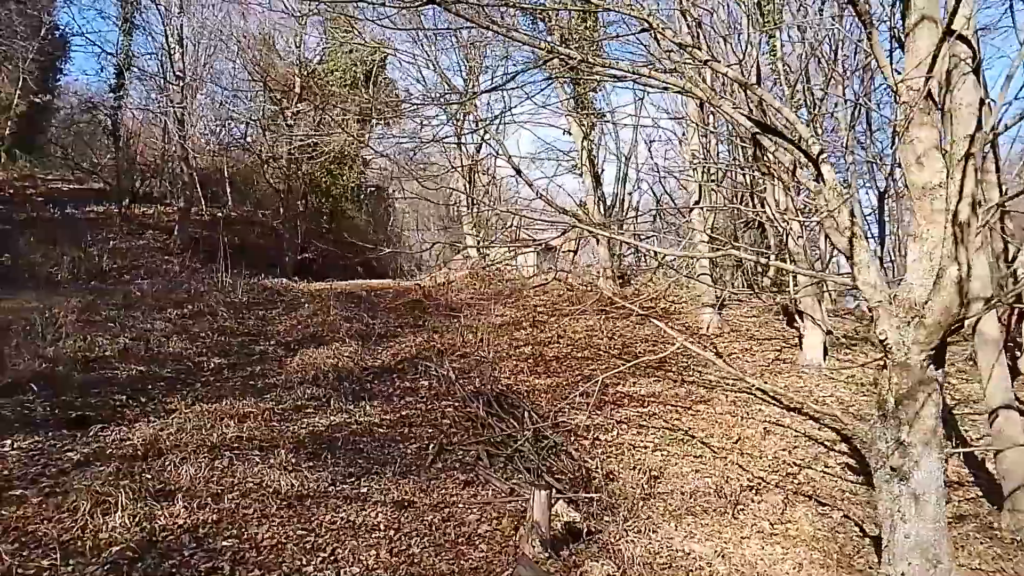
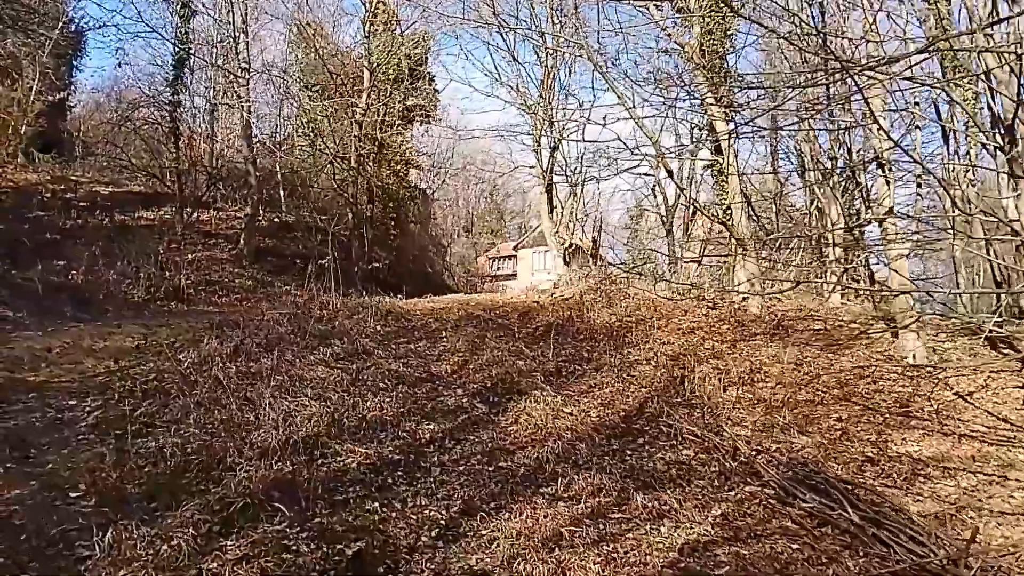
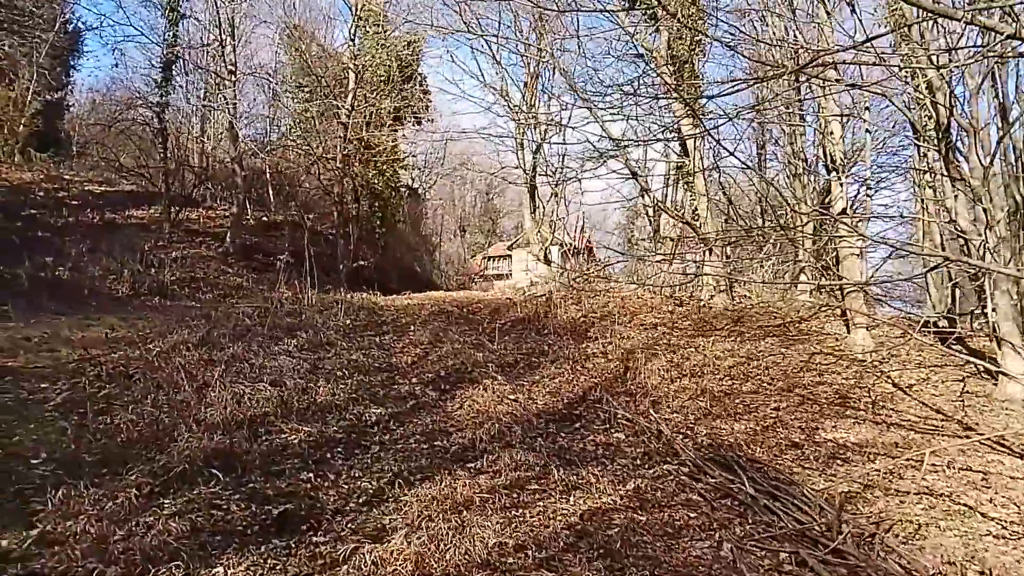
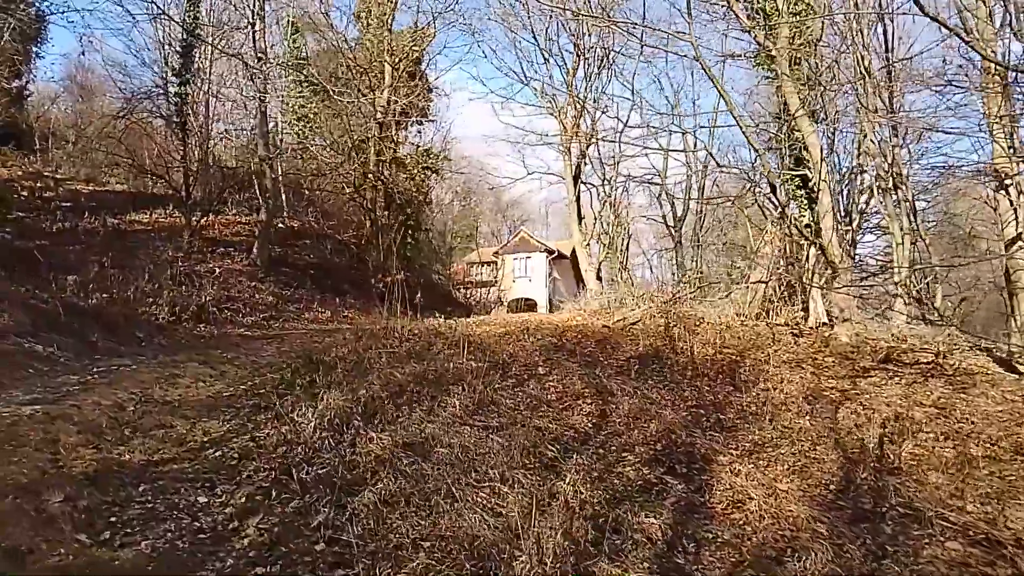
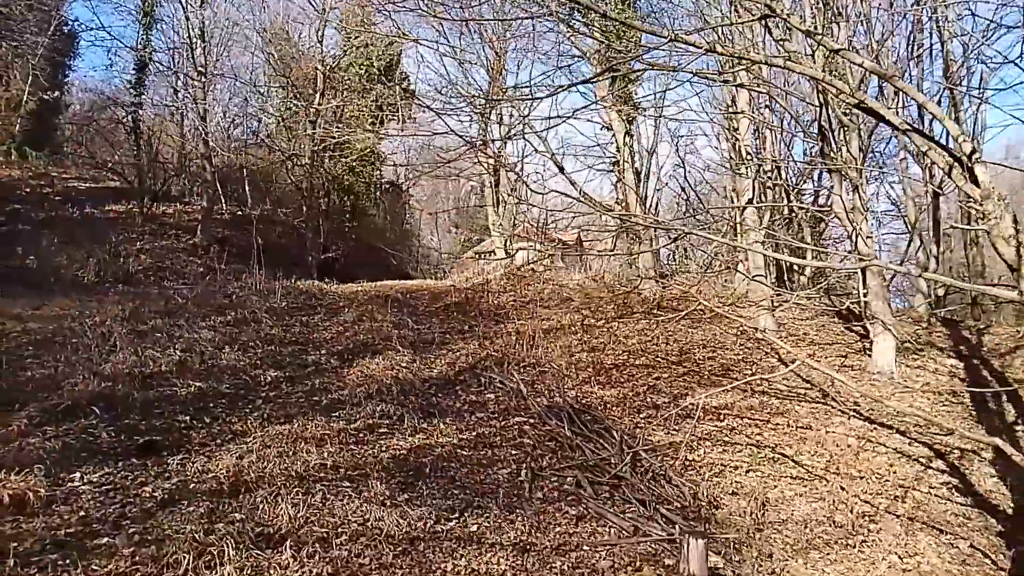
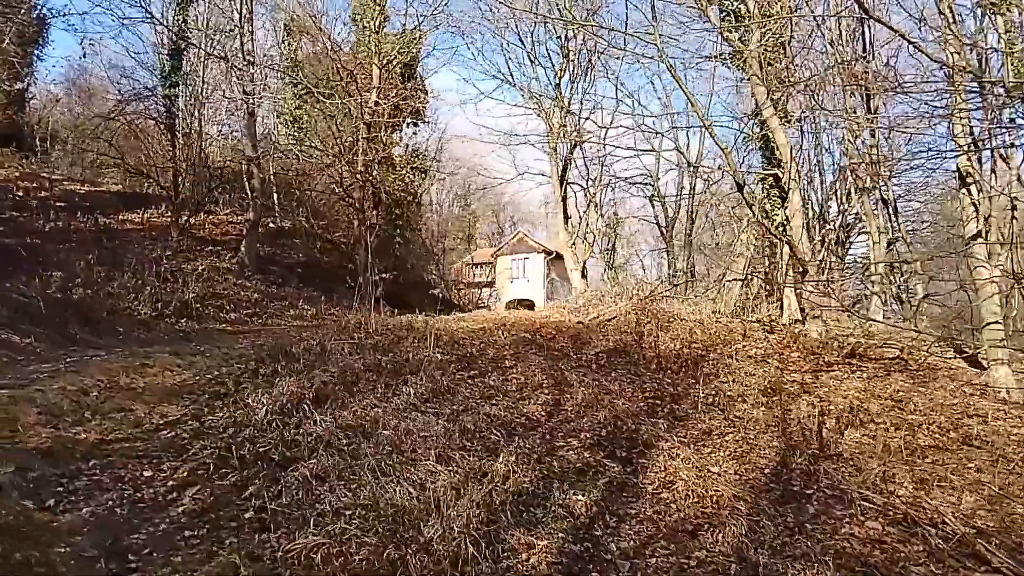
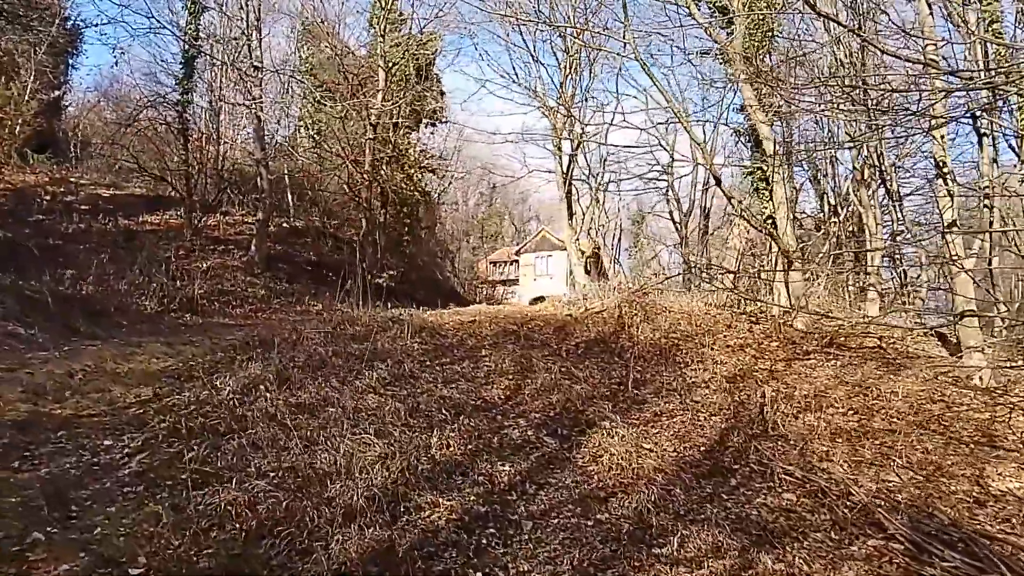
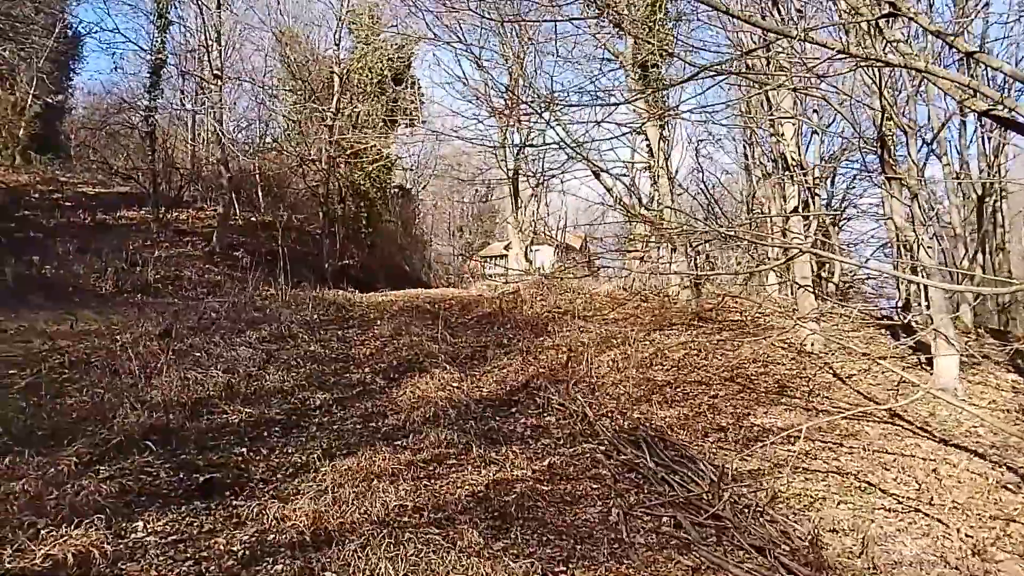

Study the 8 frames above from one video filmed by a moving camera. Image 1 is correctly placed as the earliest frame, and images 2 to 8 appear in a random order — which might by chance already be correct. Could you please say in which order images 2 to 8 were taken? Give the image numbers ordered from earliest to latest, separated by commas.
5, 8, 3, 2, 7, 6, 4
